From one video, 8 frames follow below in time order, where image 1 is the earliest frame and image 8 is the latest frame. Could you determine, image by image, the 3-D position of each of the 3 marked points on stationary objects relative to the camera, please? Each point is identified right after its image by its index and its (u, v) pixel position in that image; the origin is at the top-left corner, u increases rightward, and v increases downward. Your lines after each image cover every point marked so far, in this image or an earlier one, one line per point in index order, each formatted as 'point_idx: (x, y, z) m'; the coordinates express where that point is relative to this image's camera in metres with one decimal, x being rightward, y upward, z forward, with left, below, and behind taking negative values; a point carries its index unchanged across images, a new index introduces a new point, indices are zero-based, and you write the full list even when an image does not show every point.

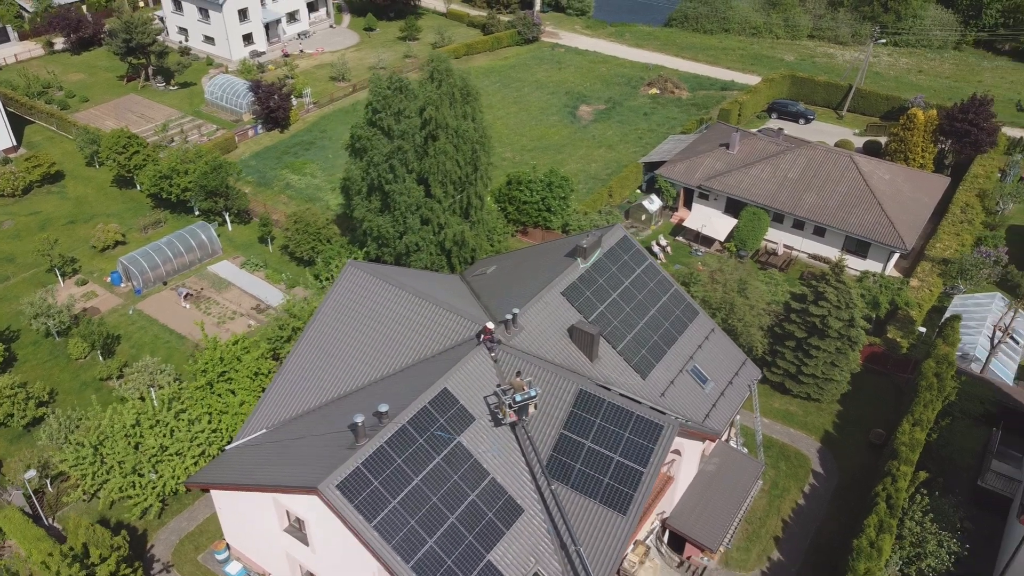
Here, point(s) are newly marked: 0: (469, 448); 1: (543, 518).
0: (-1.0, -3.8, +19.2) m
1: (+0.7, -5.4, +19.0) m
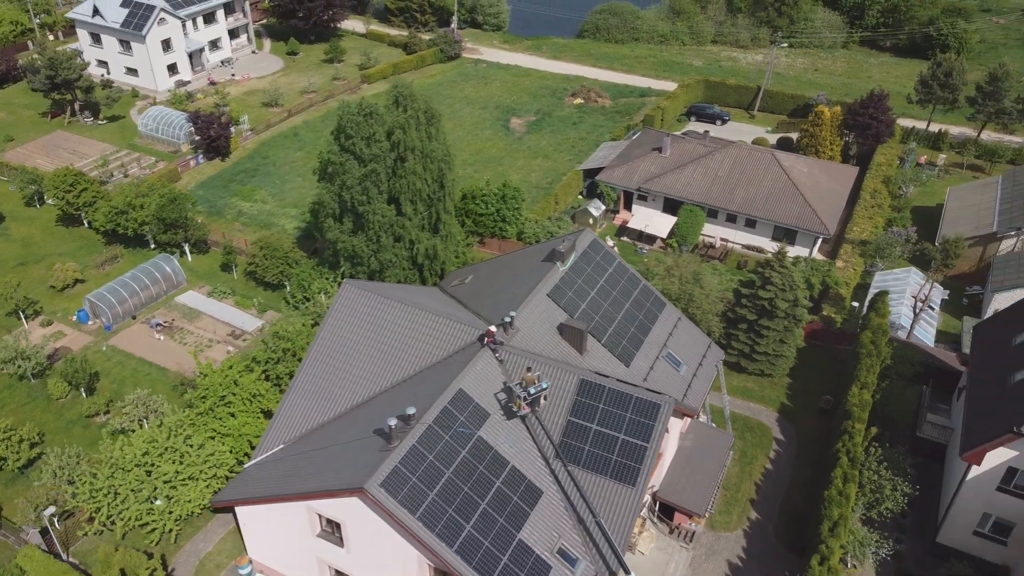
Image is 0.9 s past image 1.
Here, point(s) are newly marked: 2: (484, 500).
0: (-0.6, -4.0, +21.0) m
1: (+1.2, -5.4, +21.0) m
2: (-0.7, -5.2, +20.0) m
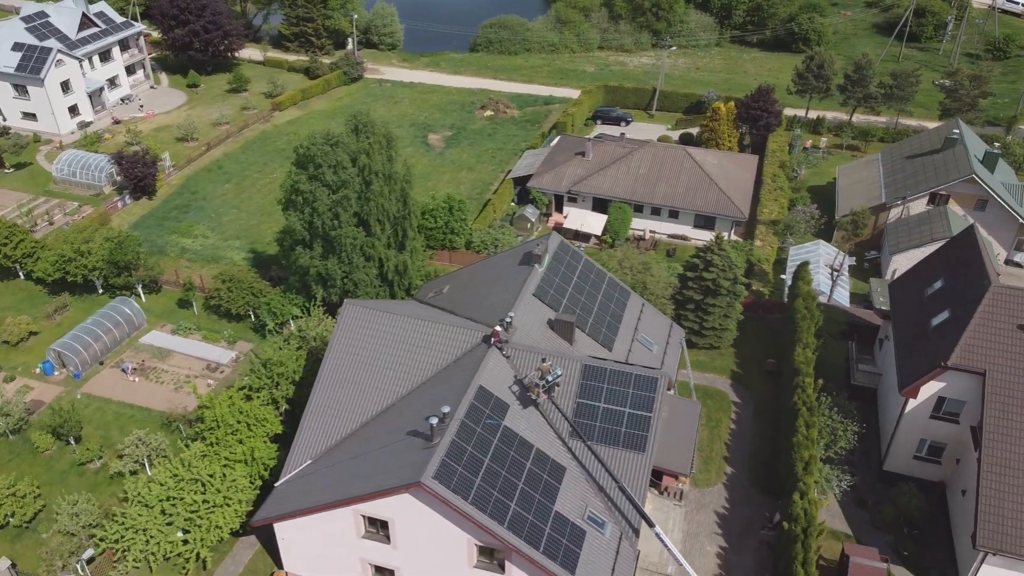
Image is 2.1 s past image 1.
0: (+0.1, -4.1, +23.4) m
1: (+2.0, -5.3, +23.5) m
2: (+0.3, -5.3, +22.3) m
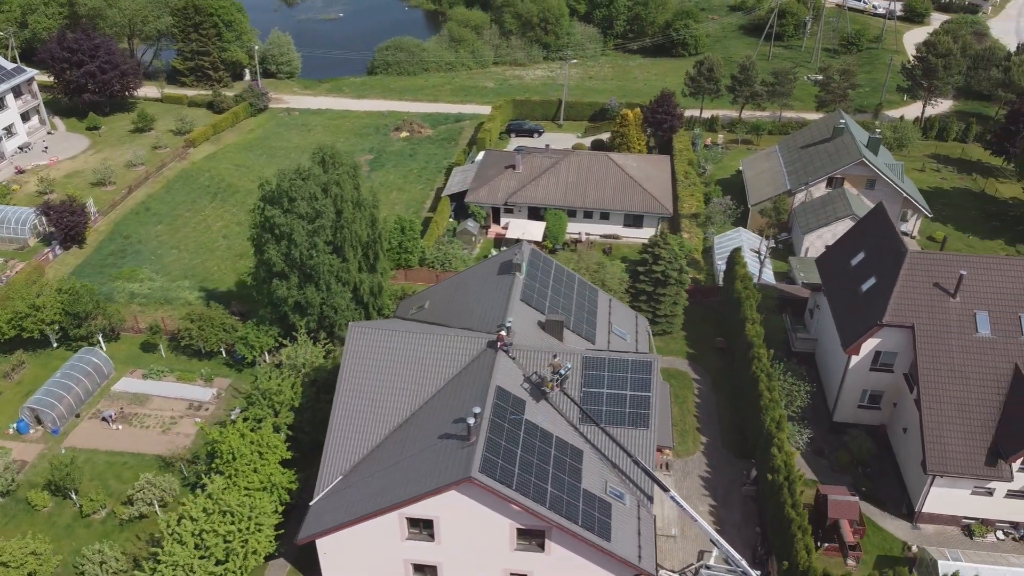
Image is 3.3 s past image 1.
0: (+0.7, -4.3, +25.8) m
1: (+2.7, -5.3, +26.2) m
2: (+1.2, -5.4, +24.7) m
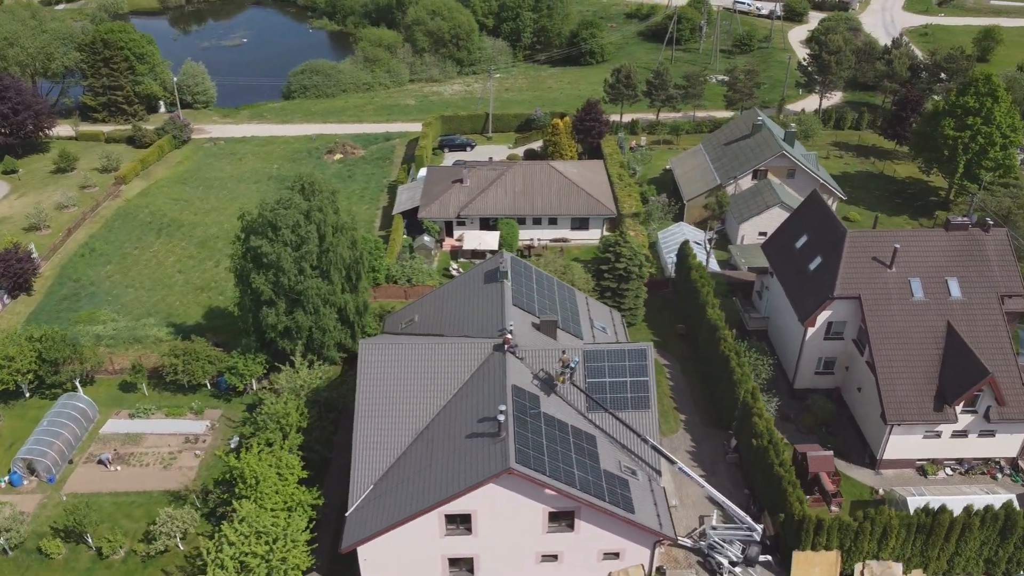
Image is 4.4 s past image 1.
0: (+1.3, -4.4, +28.0) m
1: (+3.3, -5.2, +28.7) m
2: (+2.0, -5.5, +27.0) m
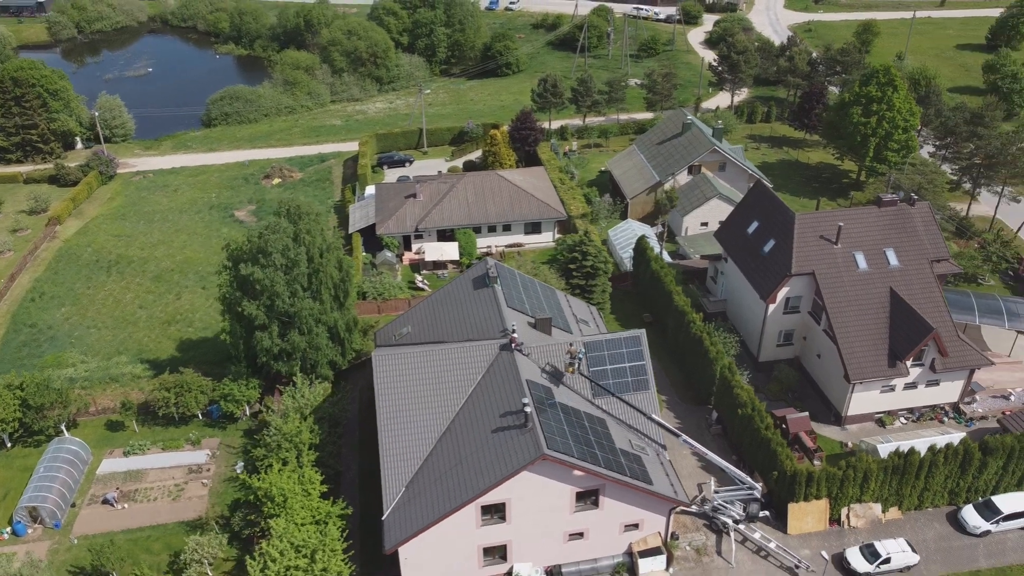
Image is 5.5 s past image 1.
0: (+1.9, -4.3, +30.2) m
1: (+3.9, -5.0, +31.1) m
2: (+2.8, -5.3, +29.3) m
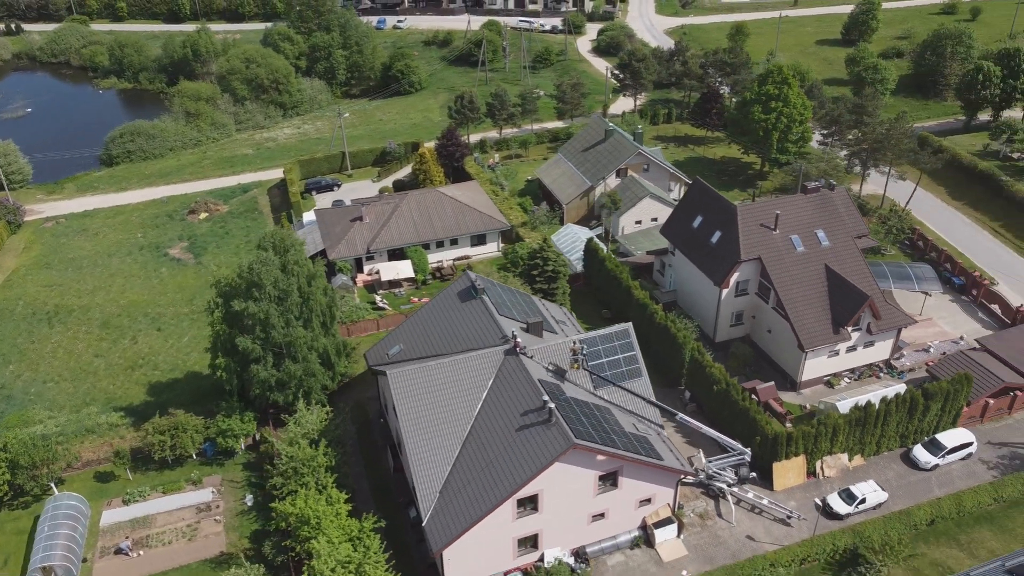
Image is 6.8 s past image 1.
0: (+2.5, -4.4, +32.8) m
1: (+4.4, -4.9, +34.0) m
2: (+3.6, -5.4, +32.0) m
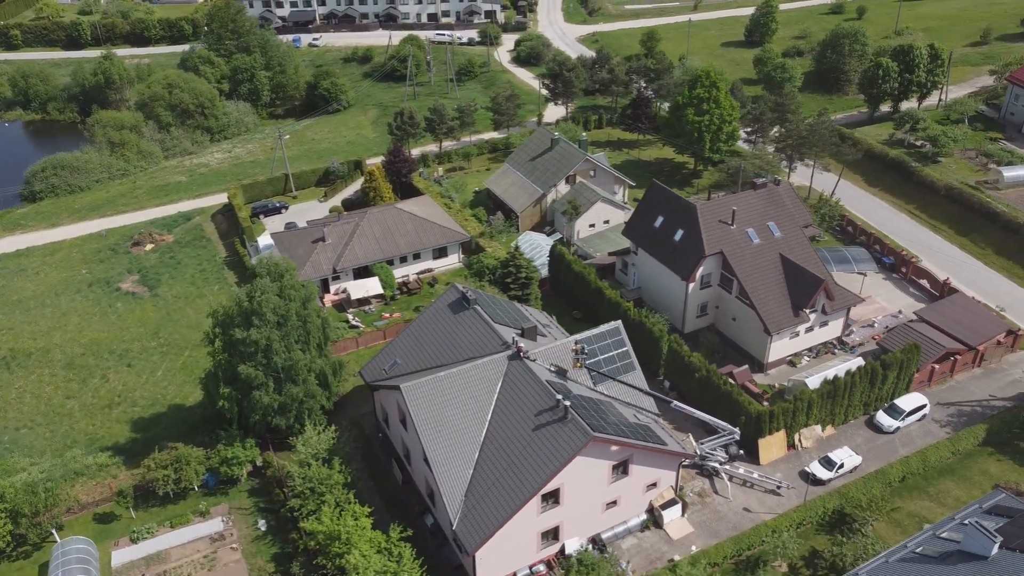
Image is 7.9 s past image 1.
0: (+2.9, -4.6, +34.8) m
1: (+4.7, -5.0, +36.2) m
2: (+4.2, -5.4, +34.2) m
